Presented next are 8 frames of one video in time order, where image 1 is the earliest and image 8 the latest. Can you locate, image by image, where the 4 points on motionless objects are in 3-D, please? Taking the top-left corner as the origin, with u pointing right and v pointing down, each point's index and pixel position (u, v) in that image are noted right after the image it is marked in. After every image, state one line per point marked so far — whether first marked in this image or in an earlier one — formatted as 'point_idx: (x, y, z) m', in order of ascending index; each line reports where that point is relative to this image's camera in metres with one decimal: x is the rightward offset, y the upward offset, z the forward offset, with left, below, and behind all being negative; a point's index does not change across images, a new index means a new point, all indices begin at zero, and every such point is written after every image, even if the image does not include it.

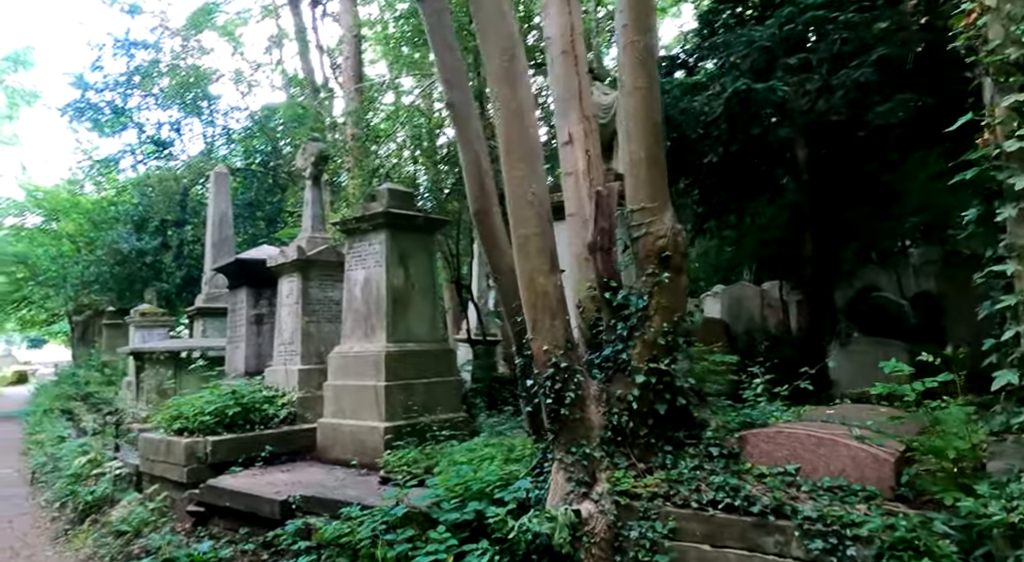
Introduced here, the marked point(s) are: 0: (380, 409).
0: (-1.1, -1.1, +5.7) m
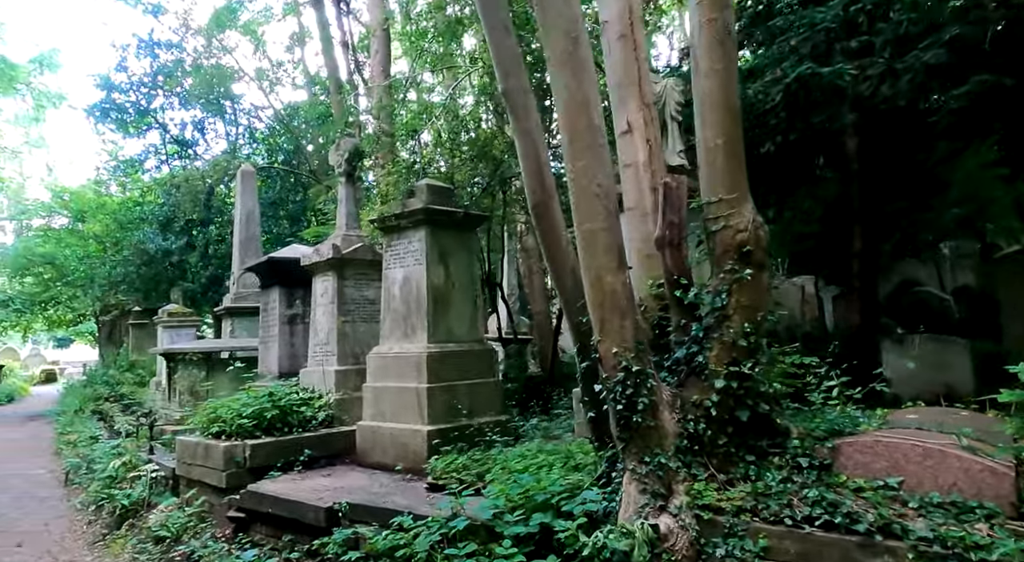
0: (-0.7, -1.1, +5.5) m
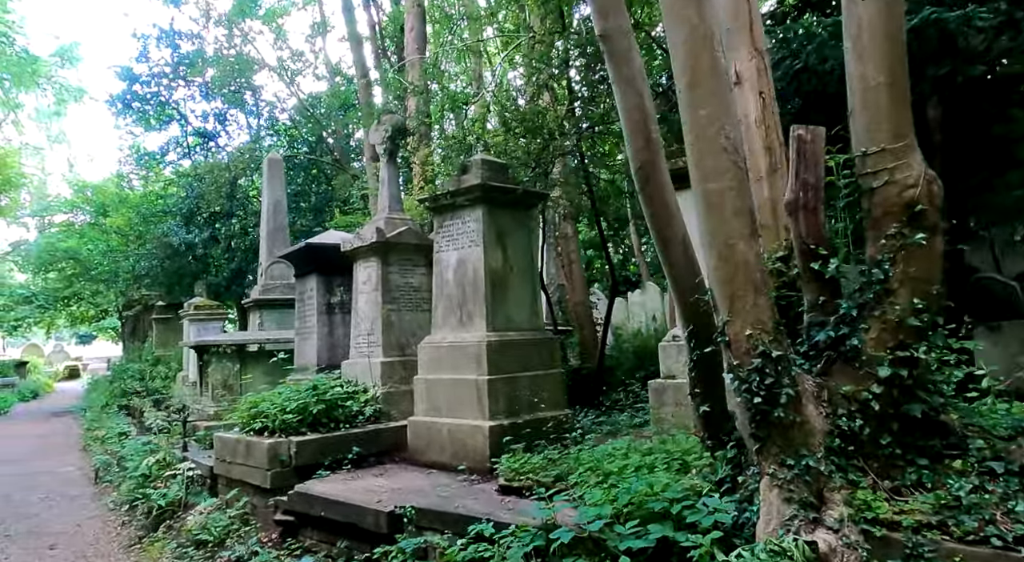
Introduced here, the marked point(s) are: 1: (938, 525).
0: (-0.2, -0.9, +5.1) m
1: (+1.4, -0.8, +2.3) m
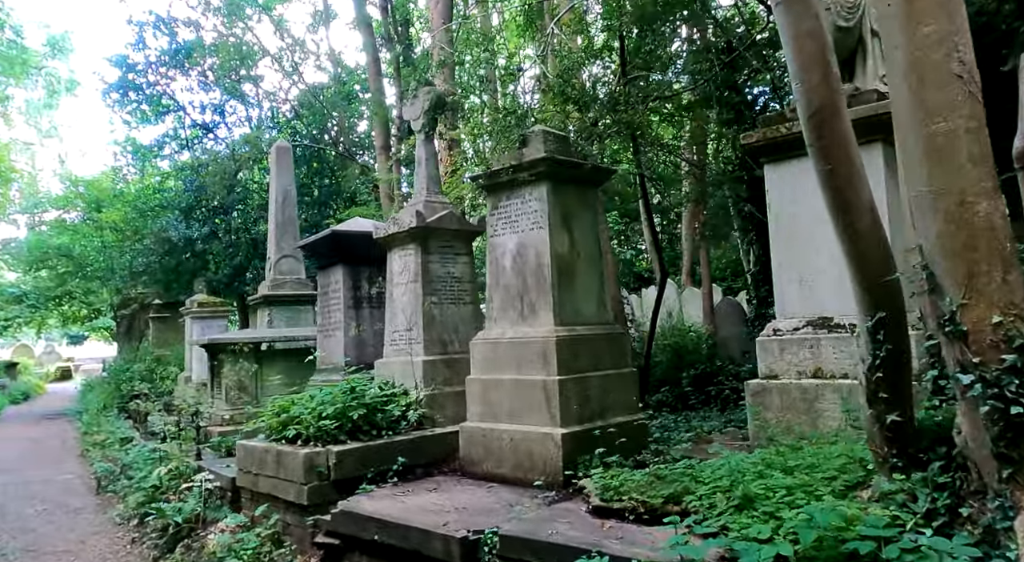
0: (+0.3, -0.8, +4.4) m
1: (+1.9, -0.7, +1.6) m
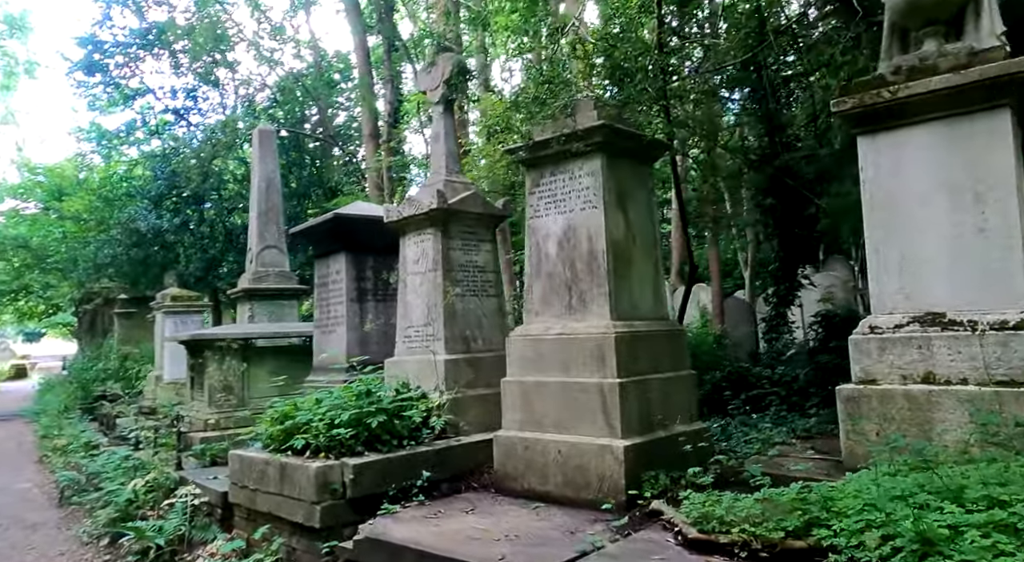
0: (+0.5, -0.8, +3.8) m
1: (+2.3, -0.7, +1.1) m
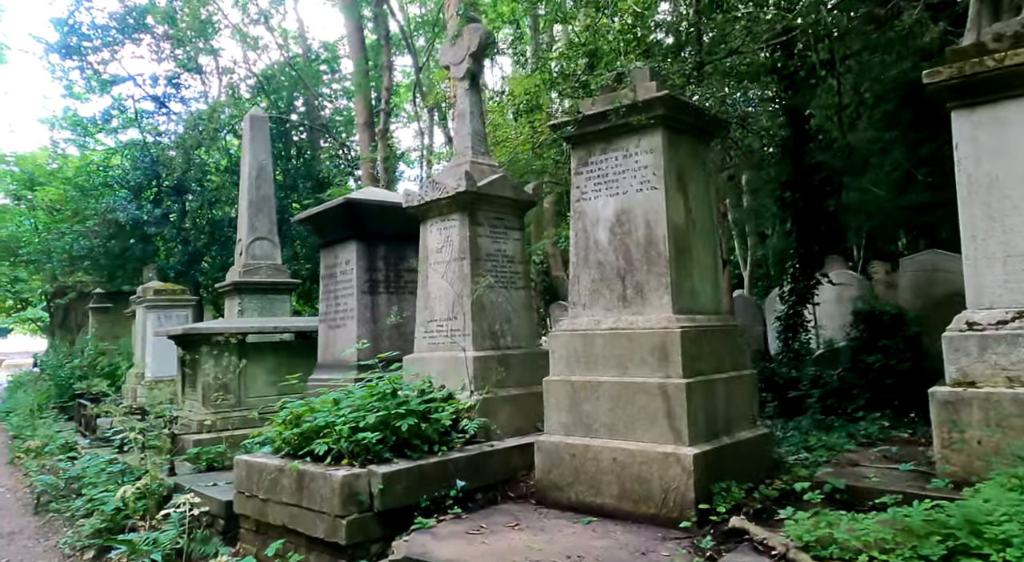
0: (+0.8, -0.7, +3.4) m
1: (+2.6, -0.6, +0.7) m
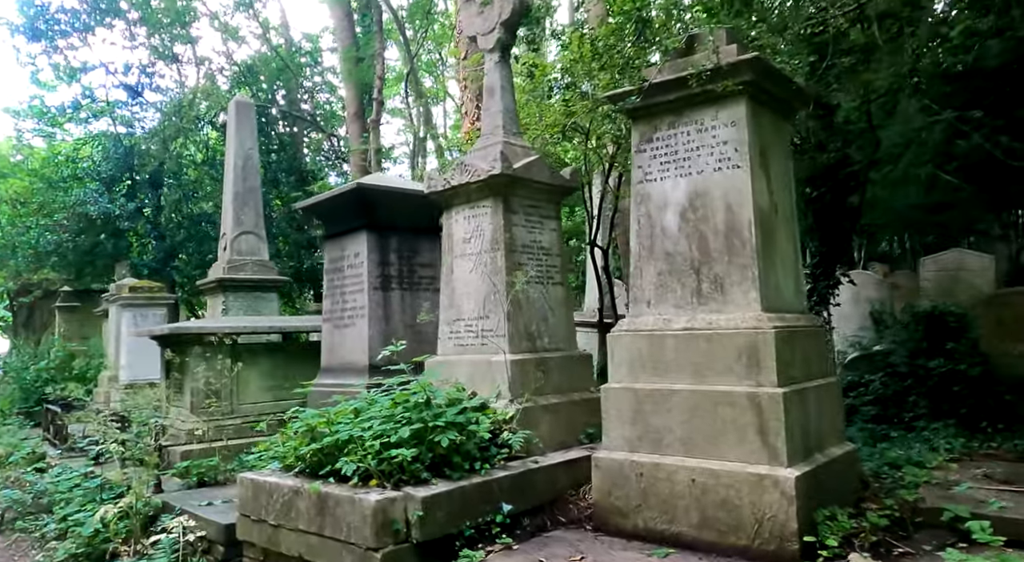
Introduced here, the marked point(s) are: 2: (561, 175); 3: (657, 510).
0: (+1.1, -0.7, +2.9) m
1: (+3.0, -0.6, +0.3) m
2: (+0.3, +0.7, +4.6) m
3: (+0.7, -1.0, +3.2) m
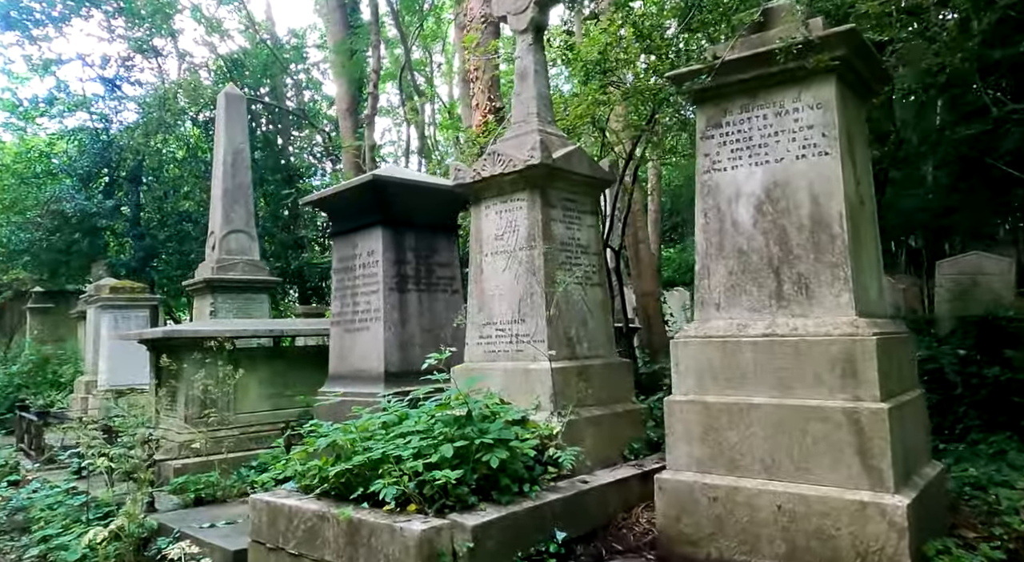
0: (+1.4, -0.7, +2.6) m
1: (+3.4, -0.6, 0.0) m
2: (+0.5, +0.7, +4.2) m
3: (+0.9, -1.0, +2.8) m
